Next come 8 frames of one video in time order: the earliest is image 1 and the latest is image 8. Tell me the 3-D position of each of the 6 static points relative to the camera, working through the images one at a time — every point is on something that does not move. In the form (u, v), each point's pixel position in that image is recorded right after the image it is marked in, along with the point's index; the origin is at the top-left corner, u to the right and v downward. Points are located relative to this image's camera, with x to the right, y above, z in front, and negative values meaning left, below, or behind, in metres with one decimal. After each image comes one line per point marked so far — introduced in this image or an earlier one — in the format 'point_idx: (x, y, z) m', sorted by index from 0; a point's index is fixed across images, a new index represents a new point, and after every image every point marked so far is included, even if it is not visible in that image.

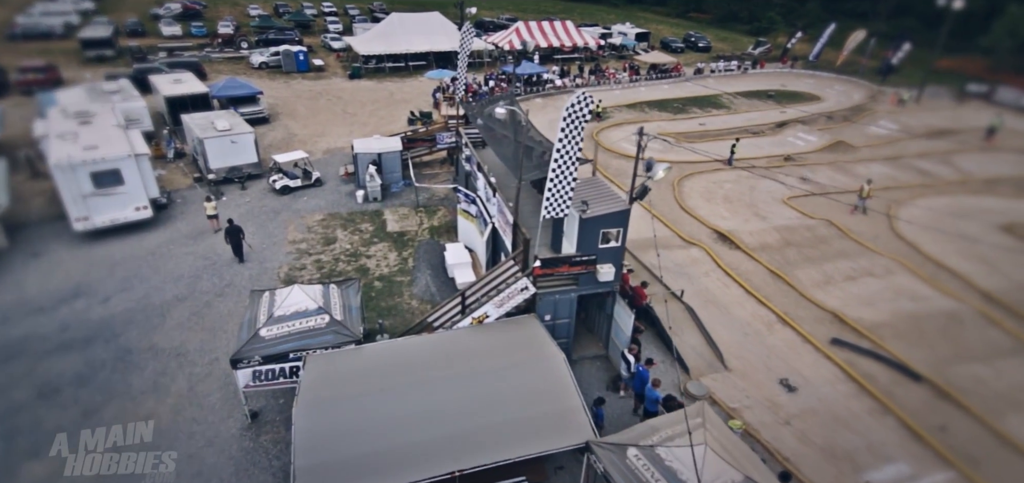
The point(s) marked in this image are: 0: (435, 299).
0: (-2.3, -1.7, +16.5) m
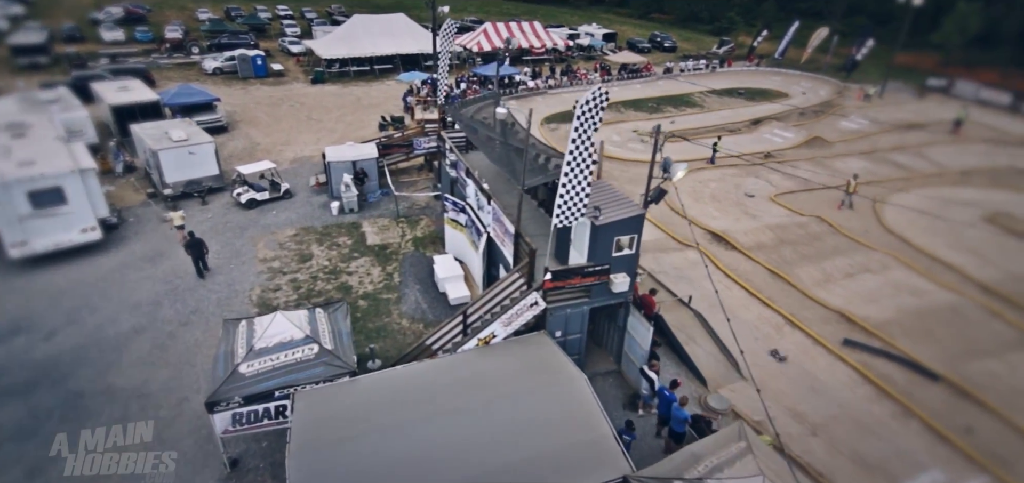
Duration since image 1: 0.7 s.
0: (-2.3, -2.1, +15.3) m
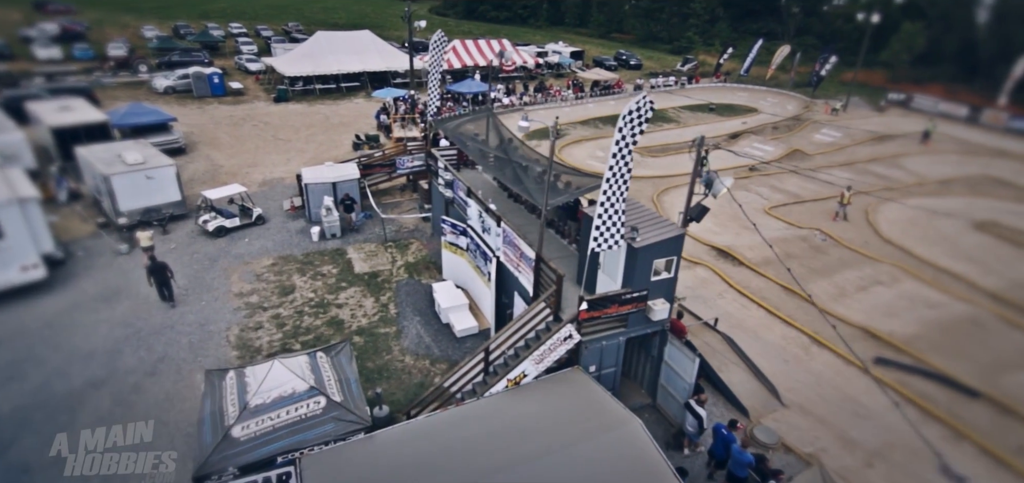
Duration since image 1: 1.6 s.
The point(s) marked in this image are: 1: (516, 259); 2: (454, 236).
0: (-2.0, -2.8, +13.8) m
1: (+0.1, -0.4, +12.8) m
2: (-1.7, +0.2, +15.7) m
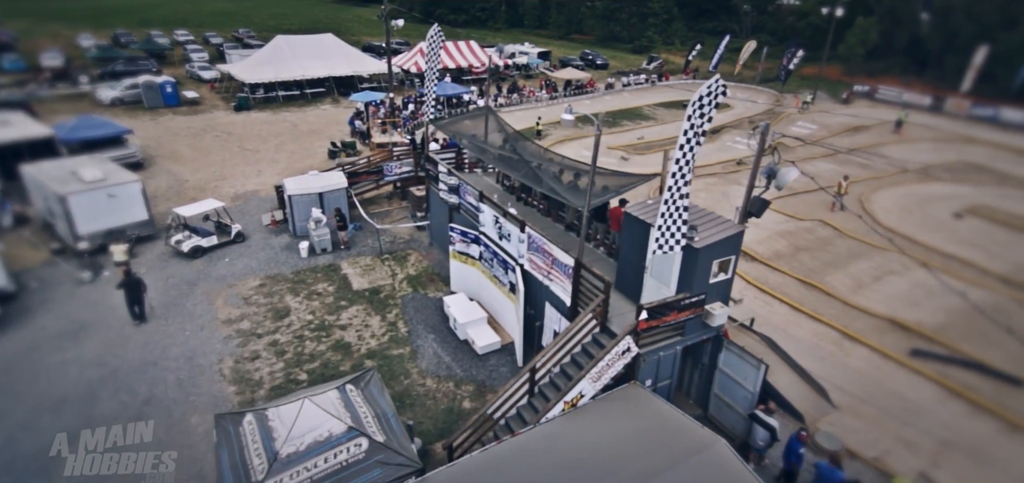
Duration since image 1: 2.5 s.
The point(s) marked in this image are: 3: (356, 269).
0: (-1.3, -3.0, +12.6) m
1: (+0.7, -0.5, +11.8) m
2: (-1.3, -0.1, +14.6) m
3: (-4.8, -0.9, +16.7) m
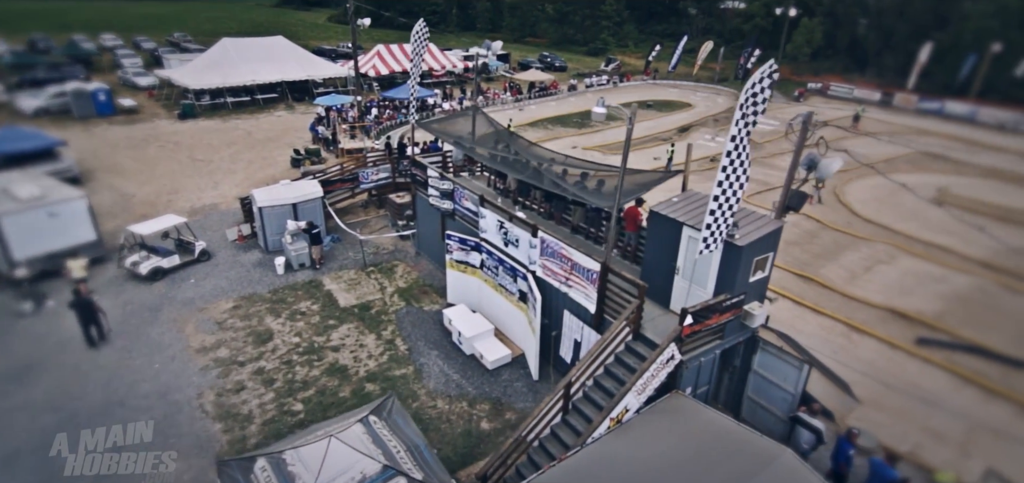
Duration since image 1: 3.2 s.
0: (-1.0, -3.2, +11.7) m
1: (+1.0, -0.6, +11.1) m
2: (-1.3, -0.3, +13.7) m
3: (-4.9, -1.2, +15.5) m
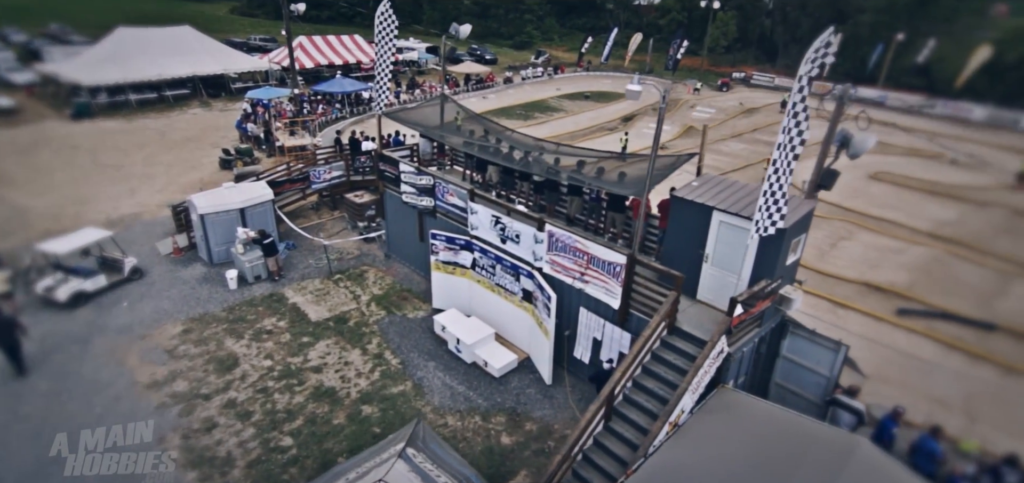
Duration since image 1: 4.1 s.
0: (-0.7, -3.1, +10.7) m
1: (+1.2, -0.5, +10.3) m
2: (-1.4, -0.3, +12.5) m
3: (-5.2, -1.4, +13.8) m
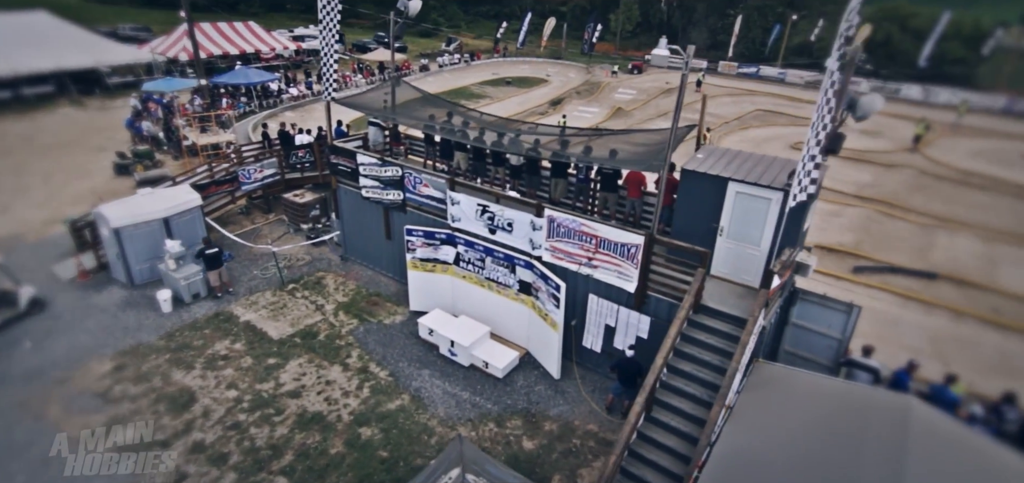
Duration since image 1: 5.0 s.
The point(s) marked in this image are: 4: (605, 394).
0: (-0.5, -3.0, +9.8) m
1: (+1.3, -0.2, +9.7) m
2: (-1.7, -0.1, +11.4) m
3: (-5.6, -1.6, +12.0) m
4: (+1.7, -2.8, +10.0) m
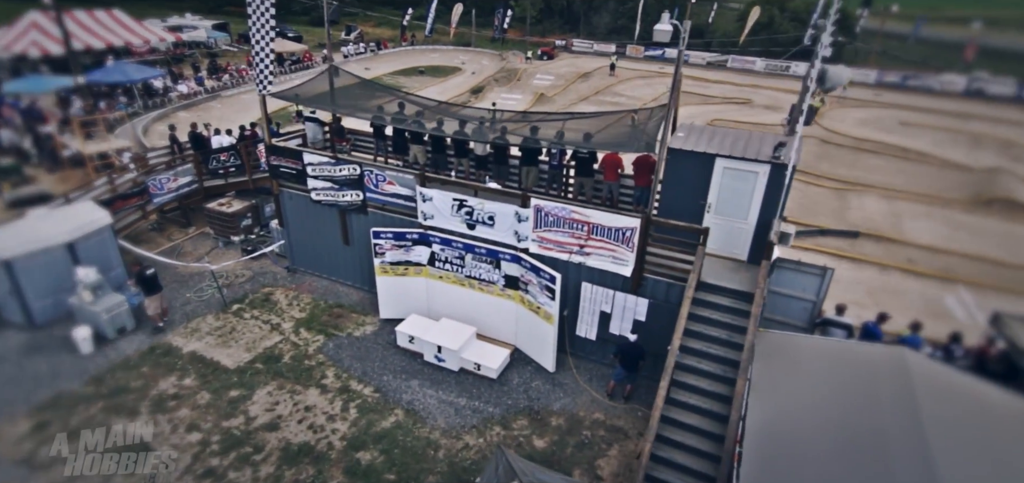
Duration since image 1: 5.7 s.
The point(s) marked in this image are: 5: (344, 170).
0: (-0.4, -2.9, +9.3) m
1: (+1.1, +0.1, +9.4) m
2: (-2.2, -0.2, +10.6) m
3: (-6.0, -1.9, +10.6) m
4: (+1.7, -2.6, +9.9) m
5: (-3.4, +1.5, +10.9) m
